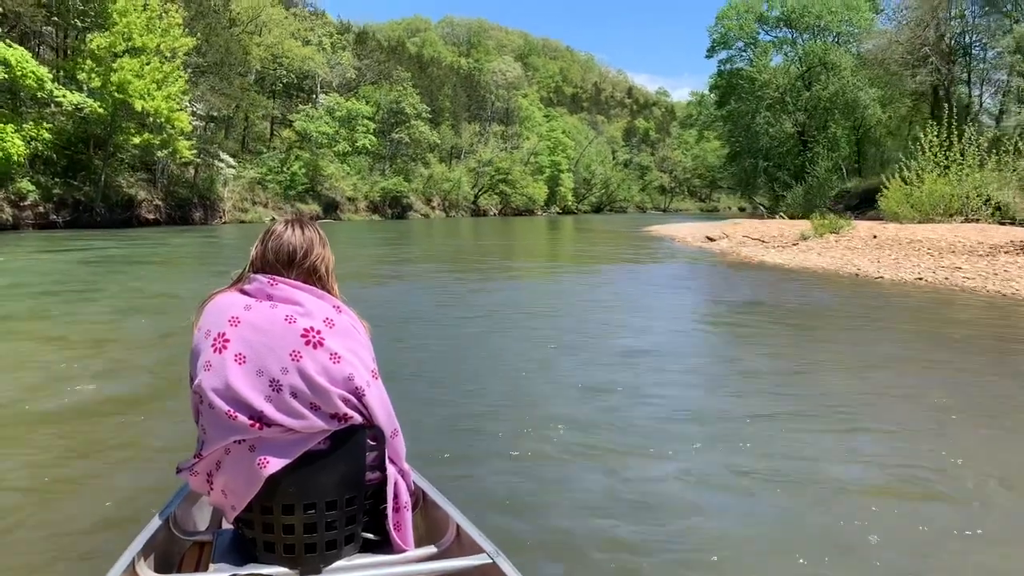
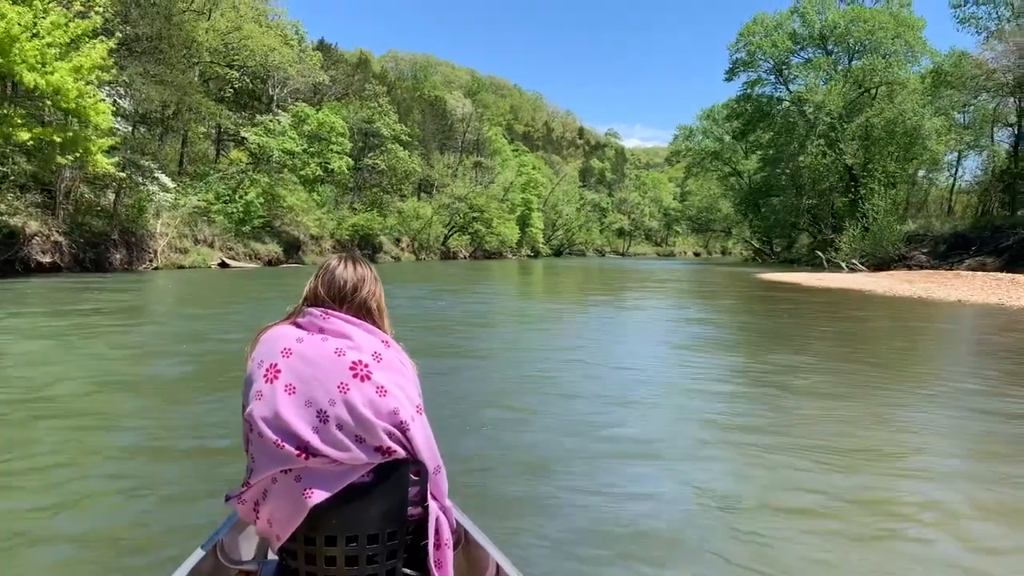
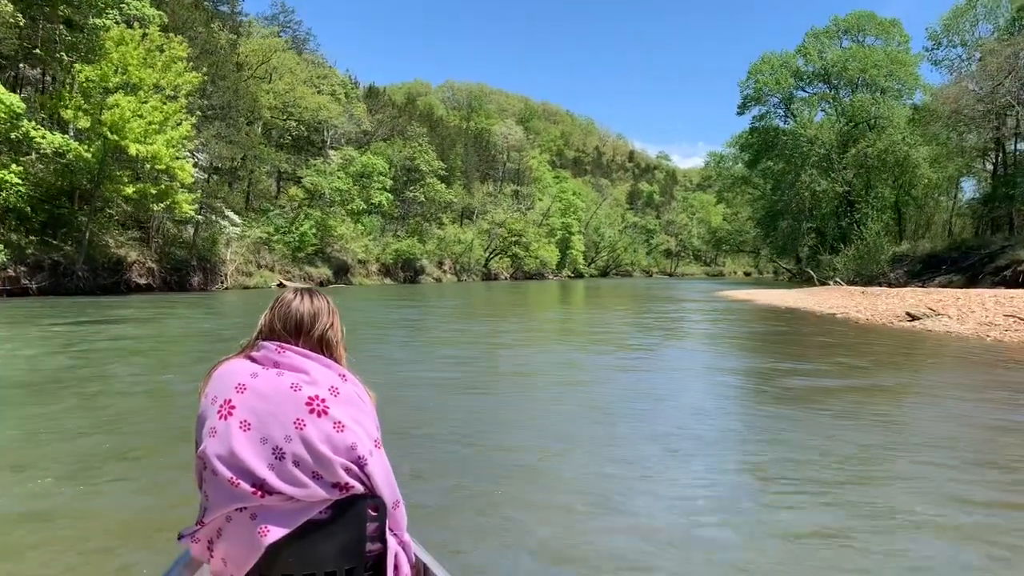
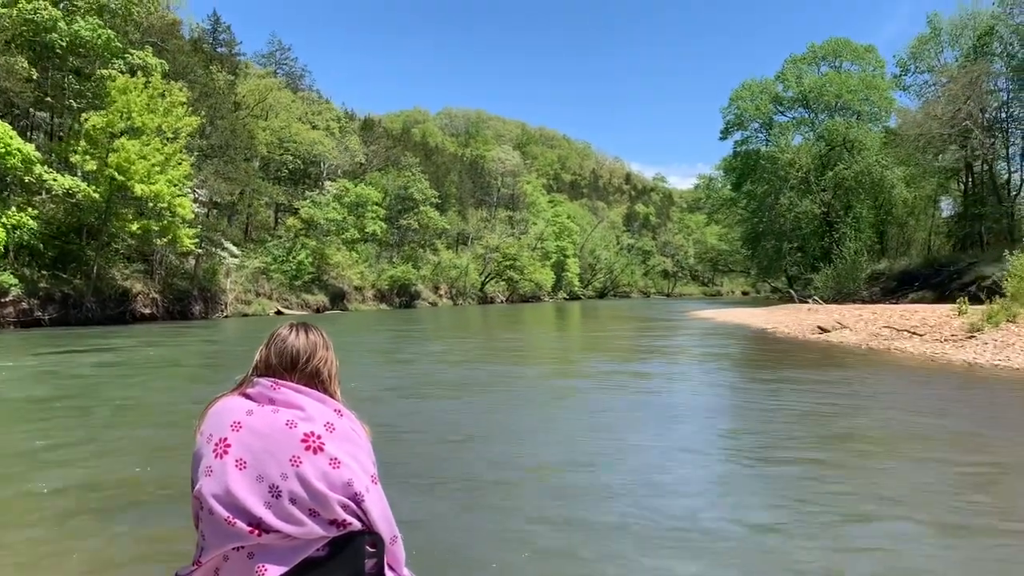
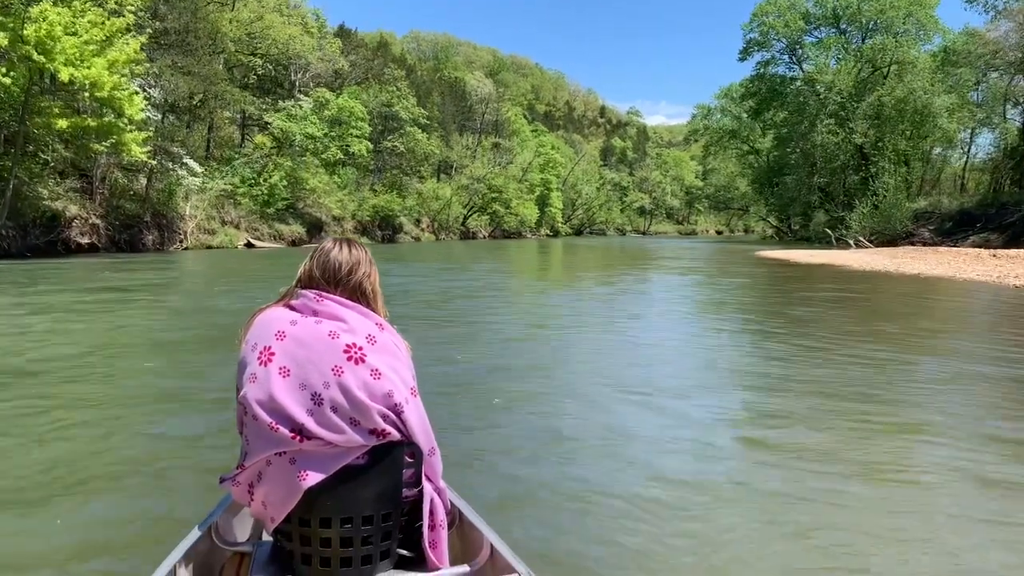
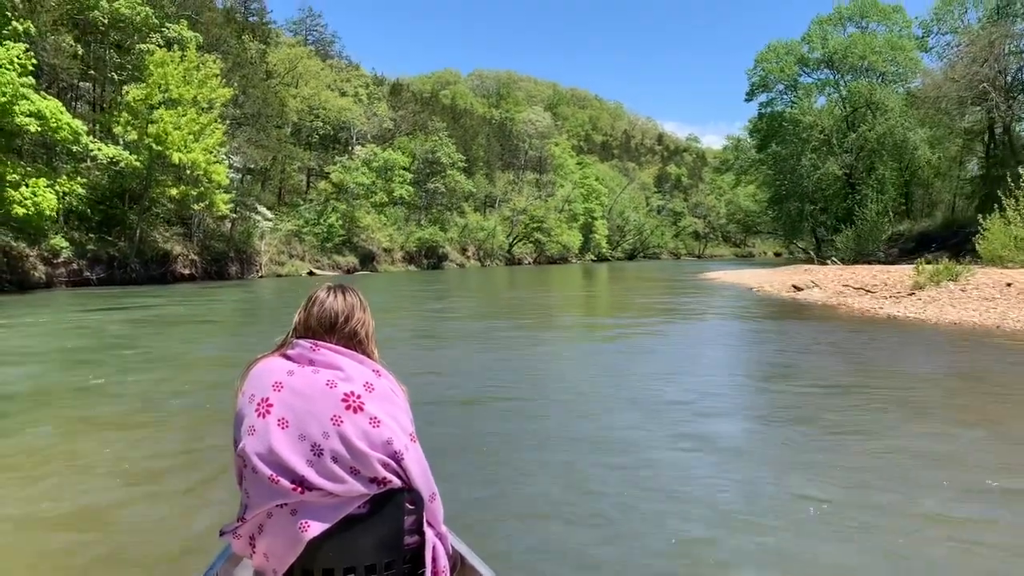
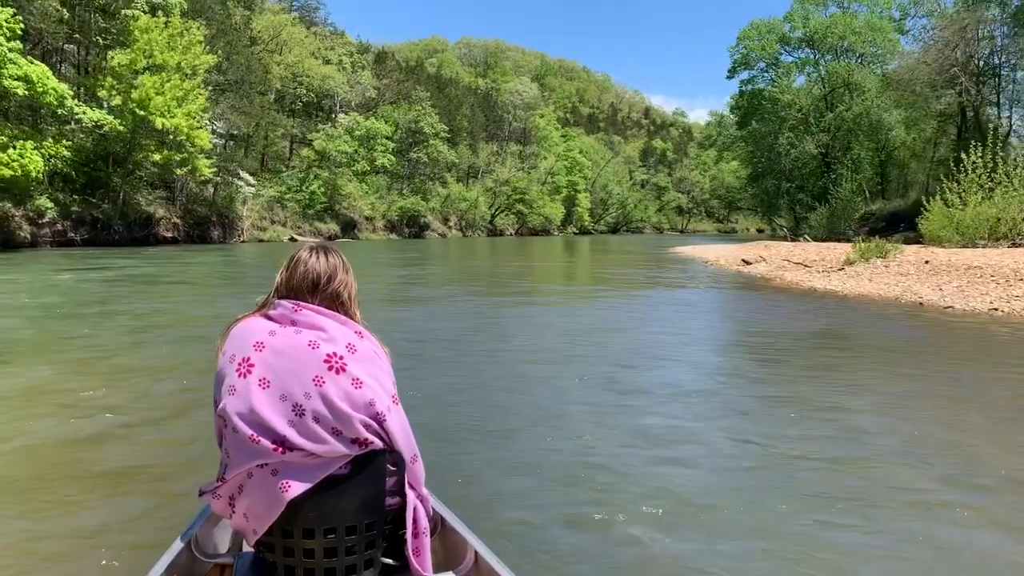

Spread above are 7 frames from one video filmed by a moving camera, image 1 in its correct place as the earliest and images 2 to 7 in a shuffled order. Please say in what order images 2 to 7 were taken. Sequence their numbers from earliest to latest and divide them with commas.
7, 6, 4, 3, 5, 2
